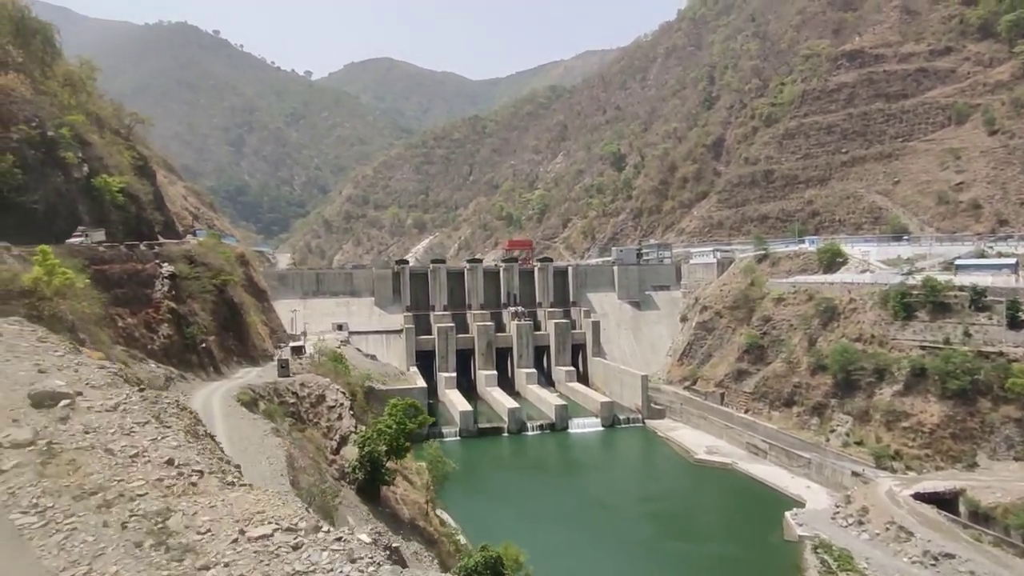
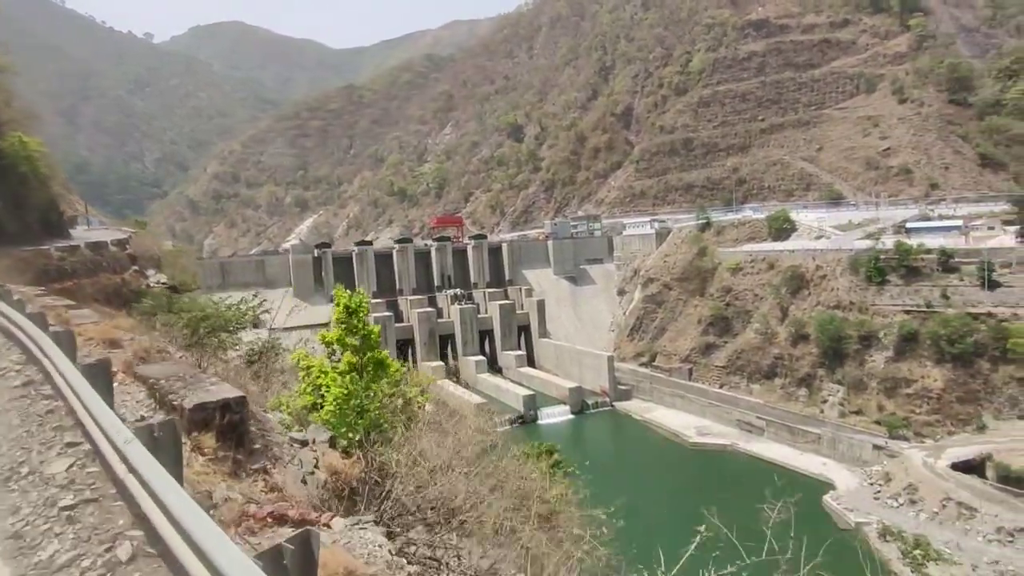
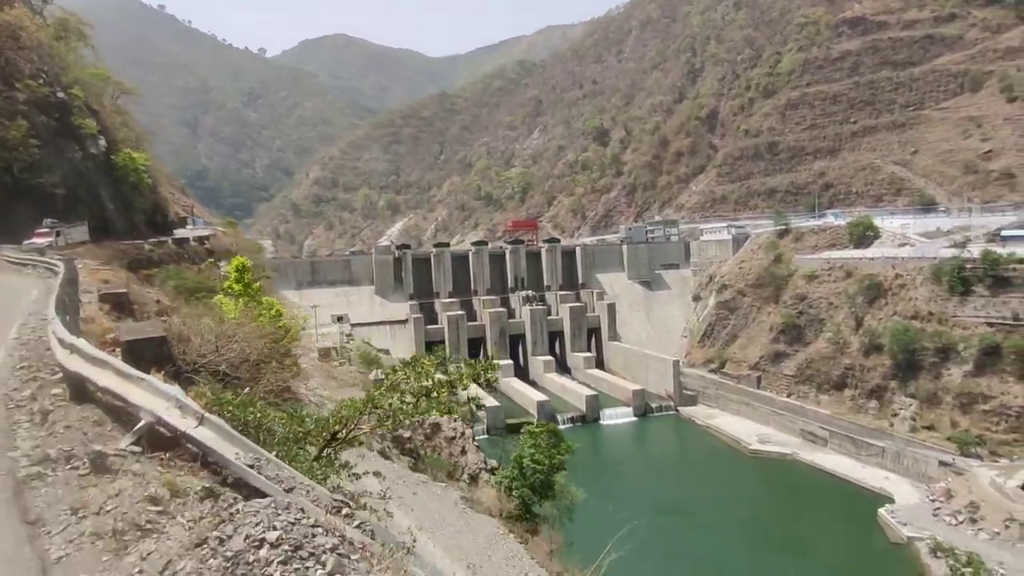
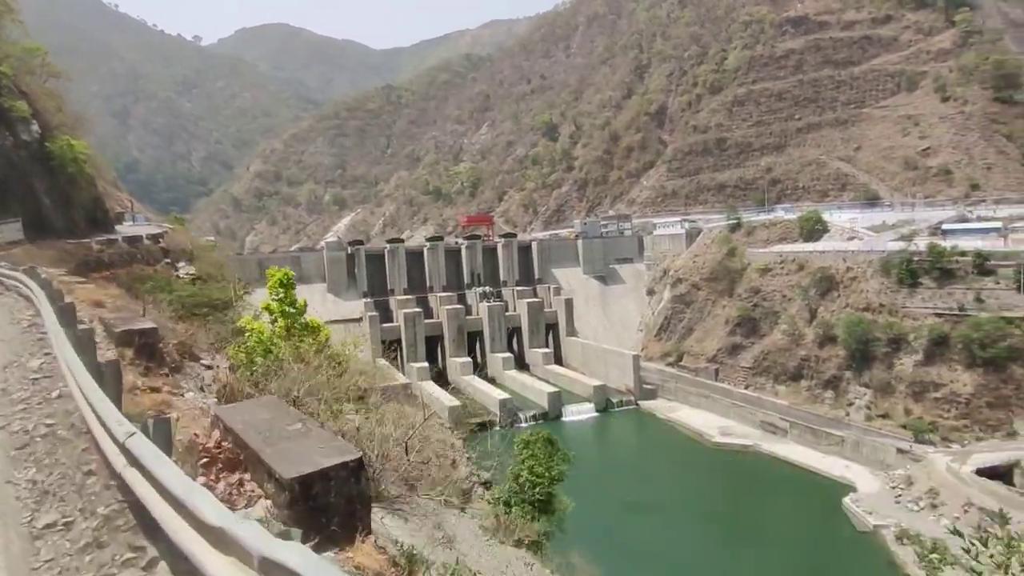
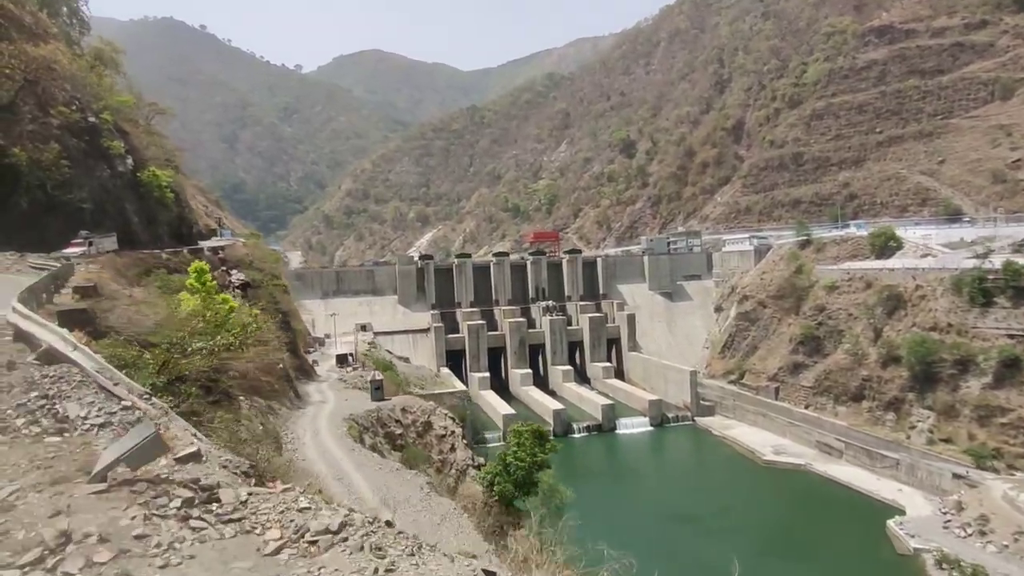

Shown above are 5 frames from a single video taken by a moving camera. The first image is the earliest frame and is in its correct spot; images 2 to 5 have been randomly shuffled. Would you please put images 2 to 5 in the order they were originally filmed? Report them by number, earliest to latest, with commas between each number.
5, 3, 4, 2
